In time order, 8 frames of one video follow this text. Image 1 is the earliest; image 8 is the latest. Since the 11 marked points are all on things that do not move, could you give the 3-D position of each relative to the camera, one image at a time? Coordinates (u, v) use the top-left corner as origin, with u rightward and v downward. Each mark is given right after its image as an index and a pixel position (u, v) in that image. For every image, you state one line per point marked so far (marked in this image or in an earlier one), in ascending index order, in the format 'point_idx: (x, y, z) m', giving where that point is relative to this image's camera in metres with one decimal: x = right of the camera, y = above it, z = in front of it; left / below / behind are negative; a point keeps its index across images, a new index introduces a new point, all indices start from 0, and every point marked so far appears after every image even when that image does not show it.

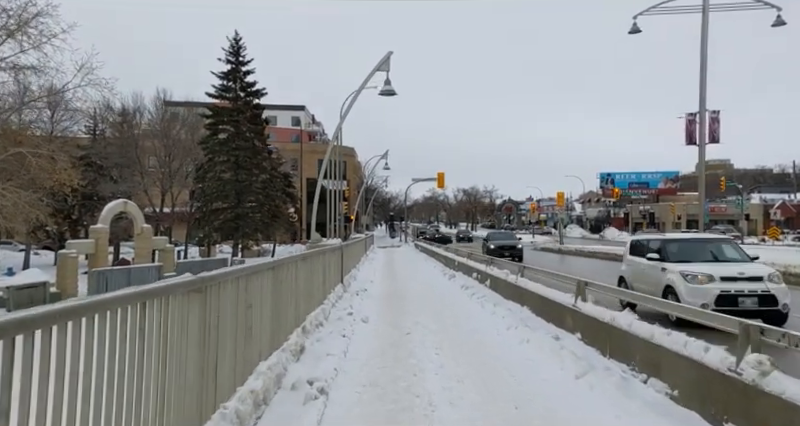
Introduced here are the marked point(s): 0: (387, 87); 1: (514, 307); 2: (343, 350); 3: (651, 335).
0: (-0.3, +3.0, +15.5) m
1: (+1.9, -1.6, +10.9) m
2: (-0.7, -1.7, +8.0) m
3: (+2.2, -1.1, +5.6) m
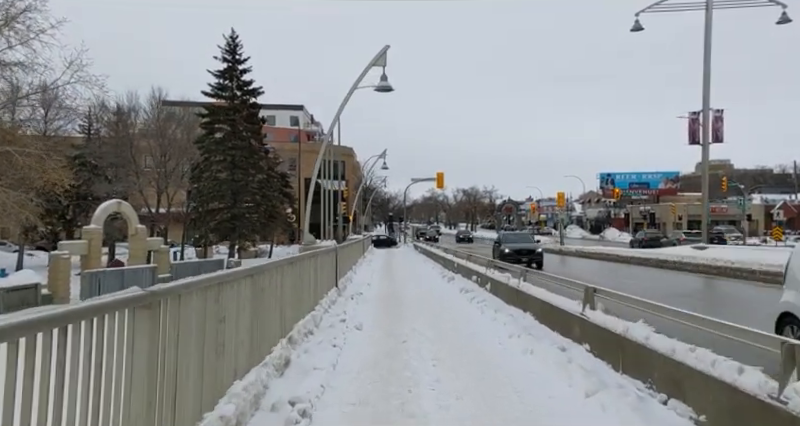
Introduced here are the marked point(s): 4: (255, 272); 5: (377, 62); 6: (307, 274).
0: (-0.4, +3.0, +14.9) m
1: (+1.9, -1.6, +10.3) m
2: (-0.8, -1.7, +7.4) m
3: (+2.1, -1.1, +5.0) m
4: (-1.4, -0.5, +5.9) m
5: (-0.5, +3.7, +15.6) m
6: (-1.4, -0.9, +10.0) m
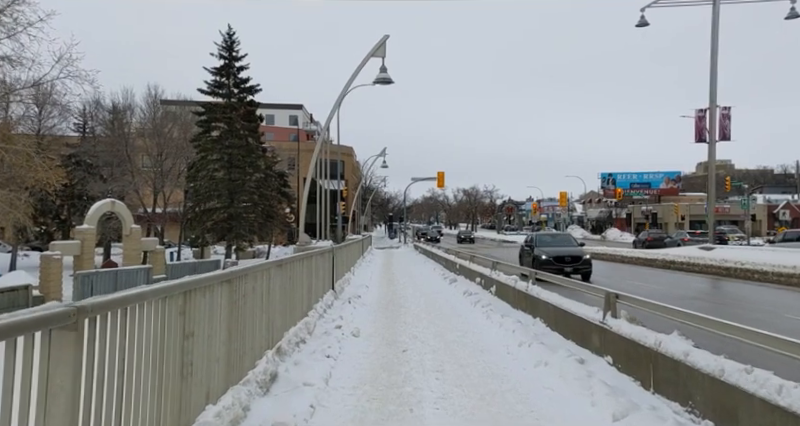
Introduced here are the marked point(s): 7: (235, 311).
0: (-0.4, +3.0, +14.1) m
1: (+1.9, -1.6, +9.6) m
2: (-0.8, -1.7, +6.6) m
3: (+2.1, -1.0, +4.3) m
4: (-1.4, -0.5, +5.1) m
5: (-0.5, +3.7, +14.9) m
6: (-1.4, -0.9, +9.3) m
7: (-1.4, -0.8, +5.3) m
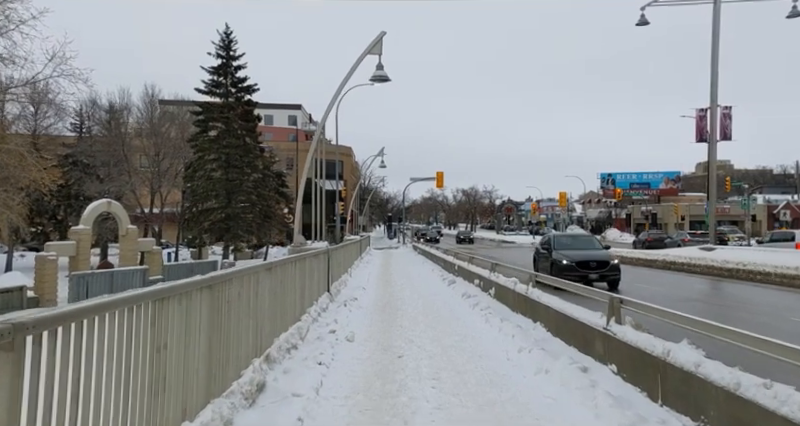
0: (-0.5, +3.0, +13.8) m
1: (+1.8, -1.6, +9.3) m
2: (-0.8, -1.7, +6.3) m
3: (+2.0, -1.1, +4.0) m
4: (-1.4, -0.5, +4.8) m
5: (-0.6, +3.7, +14.6) m
6: (-1.5, -0.9, +9.0) m
7: (-1.4, -0.8, +4.9) m
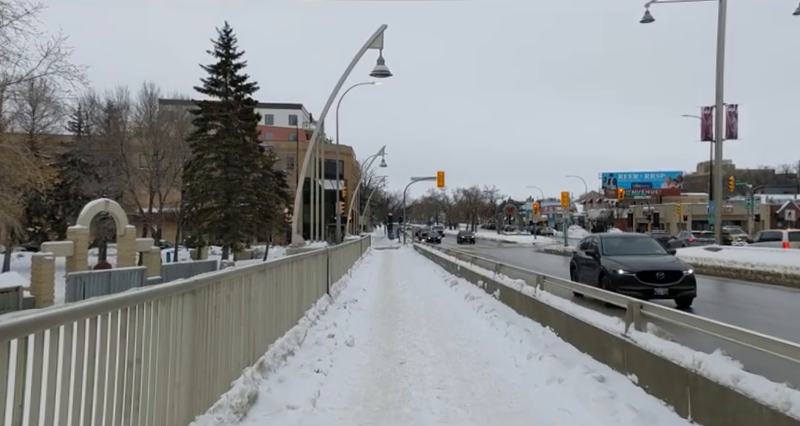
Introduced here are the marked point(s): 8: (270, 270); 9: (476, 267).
0: (-0.4, +3.0, +13.4) m
1: (+1.8, -1.6, +8.8) m
2: (-0.8, -1.7, +5.9) m
3: (+2.1, -1.0, +3.5) m
4: (-1.4, -0.5, +4.4) m
5: (-0.6, +3.7, +14.1) m
6: (-1.5, -0.9, +8.6) m
7: (-1.4, -0.8, +4.5) m
8: (-1.4, -0.6, +7.0) m
9: (+2.0, -1.4, +17.3) m
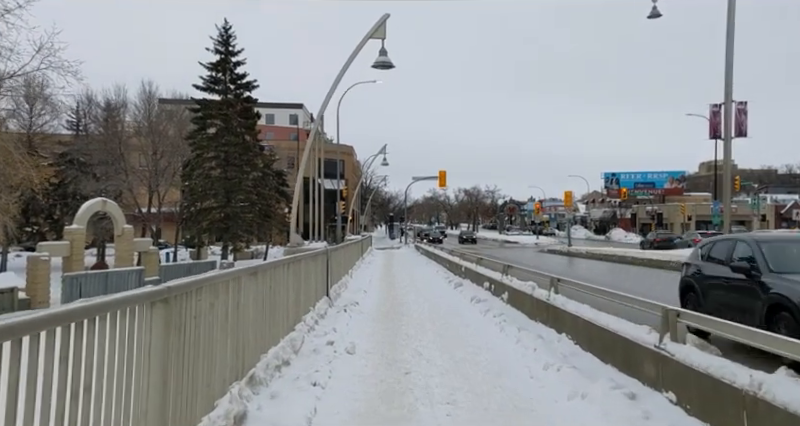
0: (-0.4, +3.1, +12.8) m
1: (+1.9, -1.6, +8.2) m
2: (-0.8, -1.6, +5.2) m
3: (+2.1, -1.0, +2.9) m
4: (-1.3, -0.5, +3.8) m
5: (-0.5, +3.7, +13.5) m
6: (-1.4, -0.9, +7.9) m
7: (-1.4, -0.8, +3.9) m
8: (-1.4, -0.6, +6.4) m
9: (+2.1, -1.4, +16.7) m
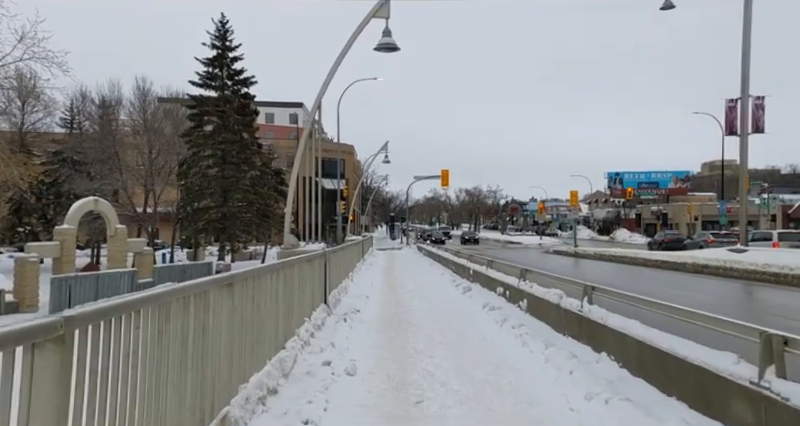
0: (-0.3, +3.1, +11.5) m
1: (+2.0, -1.5, +6.9) m
2: (-0.7, -1.6, +4.0) m
3: (+2.2, -1.0, +1.6) m
4: (-1.2, -0.4, +2.5) m
5: (-0.4, +3.8, +12.3) m
6: (-1.3, -0.8, +6.7) m
7: (-1.3, -0.7, +2.6) m
8: (-1.3, -0.6, +5.2) m
9: (+2.2, -1.4, +15.4) m
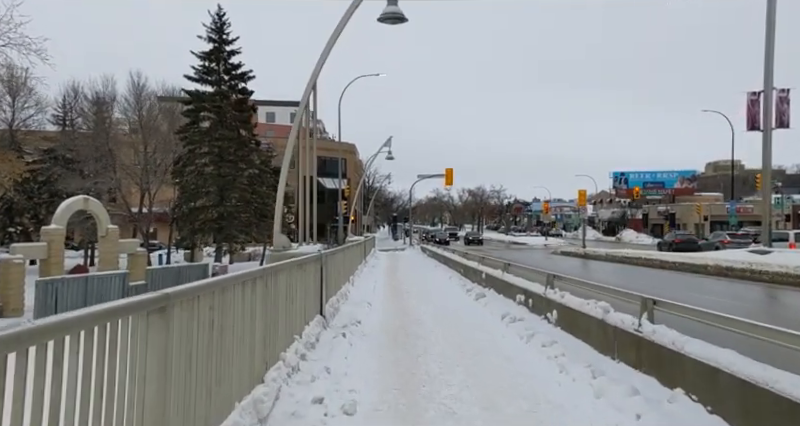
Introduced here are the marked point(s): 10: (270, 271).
0: (-0.1, +3.1, +10.0) m
1: (+2.1, -1.5, +5.4) m
2: (-0.6, -1.5, +2.4) m
3: (+2.3, -0.9, +0.1) m
4: (-1.2, -0.4, +1.0) m
5: (-0.3, +3.8, +10.7) m
6: (-1.2, -0.8, +5.1) m
7: (-1.2, -0.7, +1.1) m
8: (-1.2, -0.5, +3.6) m
9: (+2.3, -1.3, +13.9) m
10: (-1.2, -0.6, +6.2) m
